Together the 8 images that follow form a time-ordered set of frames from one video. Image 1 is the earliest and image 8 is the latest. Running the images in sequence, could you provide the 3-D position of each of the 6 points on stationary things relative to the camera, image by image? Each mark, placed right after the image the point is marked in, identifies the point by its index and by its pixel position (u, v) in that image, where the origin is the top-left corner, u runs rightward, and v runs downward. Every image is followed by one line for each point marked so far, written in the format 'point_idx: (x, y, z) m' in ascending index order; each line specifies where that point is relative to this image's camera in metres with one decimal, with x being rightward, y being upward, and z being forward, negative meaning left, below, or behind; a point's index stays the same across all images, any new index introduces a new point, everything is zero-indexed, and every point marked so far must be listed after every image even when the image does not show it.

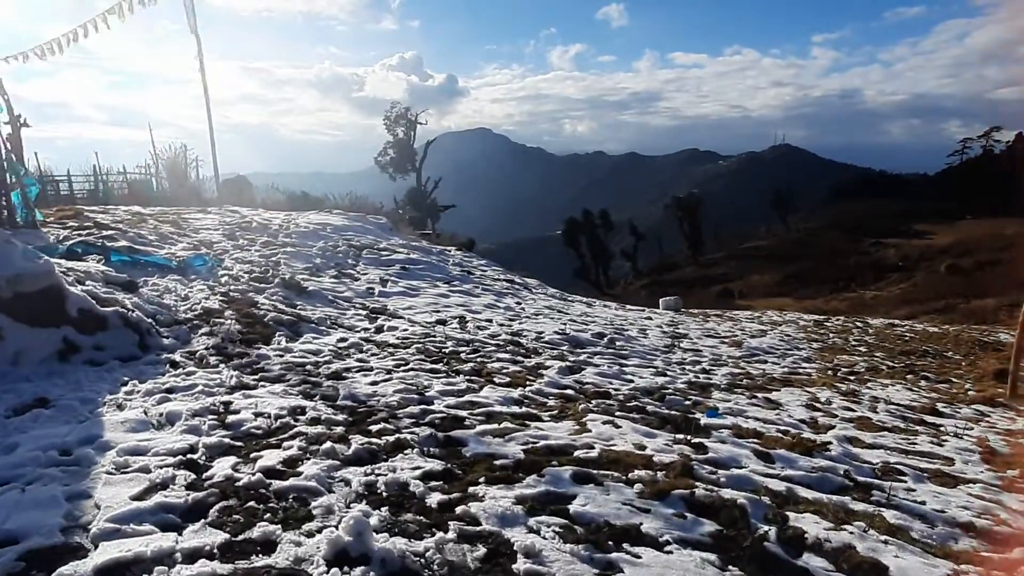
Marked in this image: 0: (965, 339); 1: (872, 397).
0: (+9.9, -1.1, +14.8) m
1: (+4.7, -1.4, +8.8) m
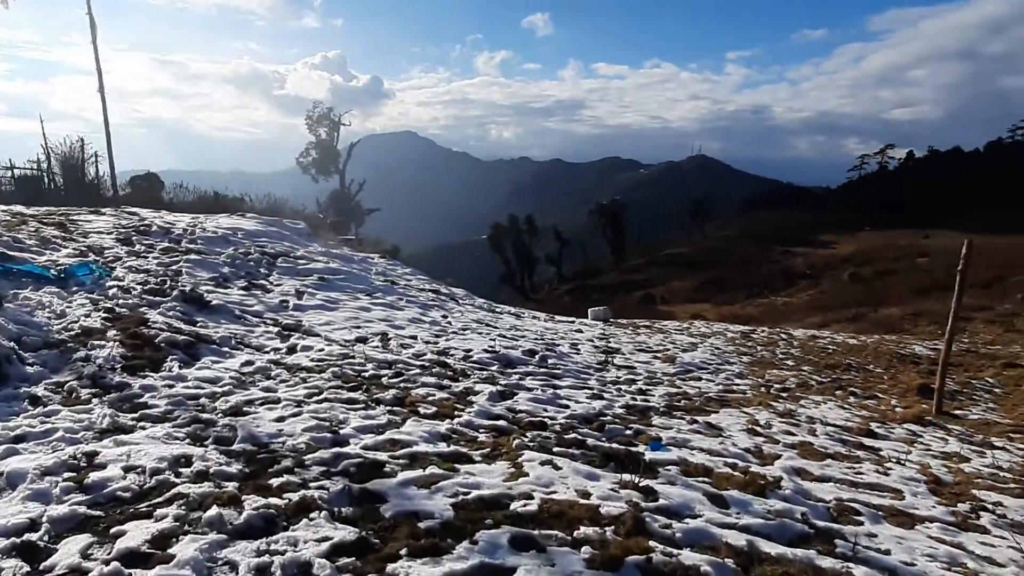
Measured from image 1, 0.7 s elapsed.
0: (+8.3, -1.4, +15.2) m
1: (+3.8, -1.7, +8.7) m
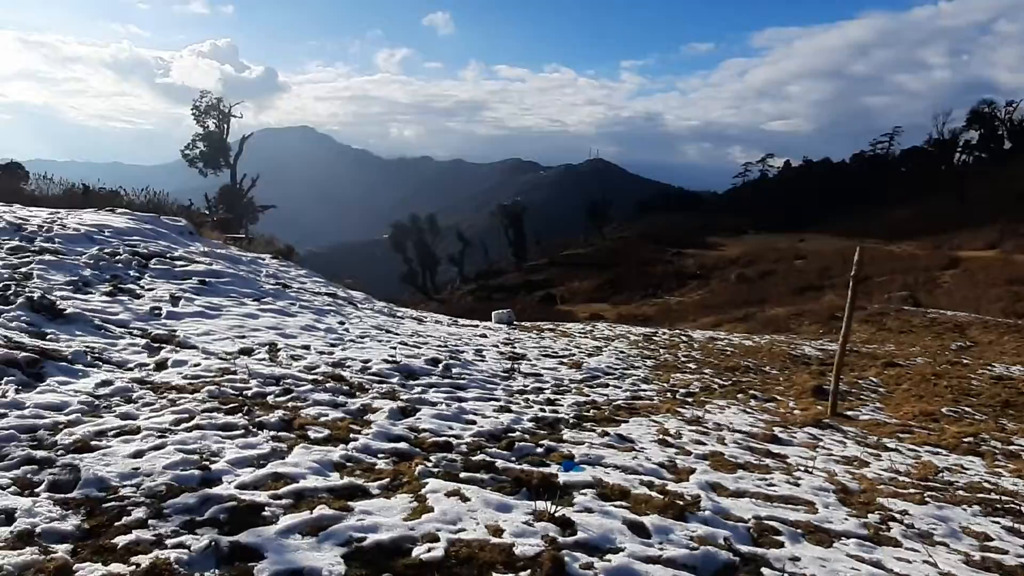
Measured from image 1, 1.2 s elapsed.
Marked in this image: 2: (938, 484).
0: (+6.1, -1.5, +15.7) m
1: (+2.6, -1.7, +8.6) m
2: (+4.2, -1.9, +6.7) m
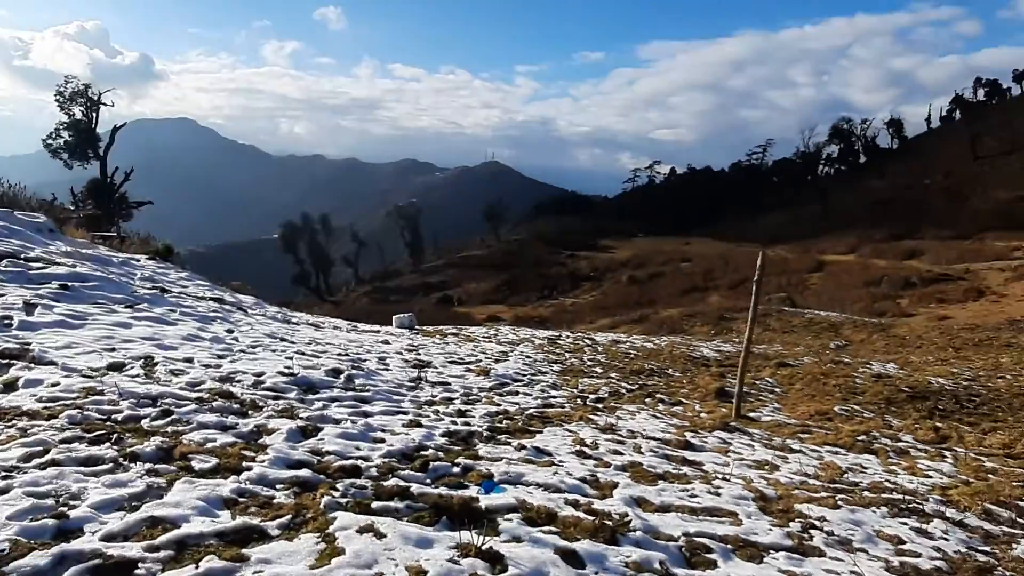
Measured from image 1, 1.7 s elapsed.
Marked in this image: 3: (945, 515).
0: (+3.8, -1.5, +16.0) m
1: (+1.5, -1.8, +8.5) m
2: (+3.3, -2.0, +6.8) m
3: (+3.9, -2.0, +6.1) m
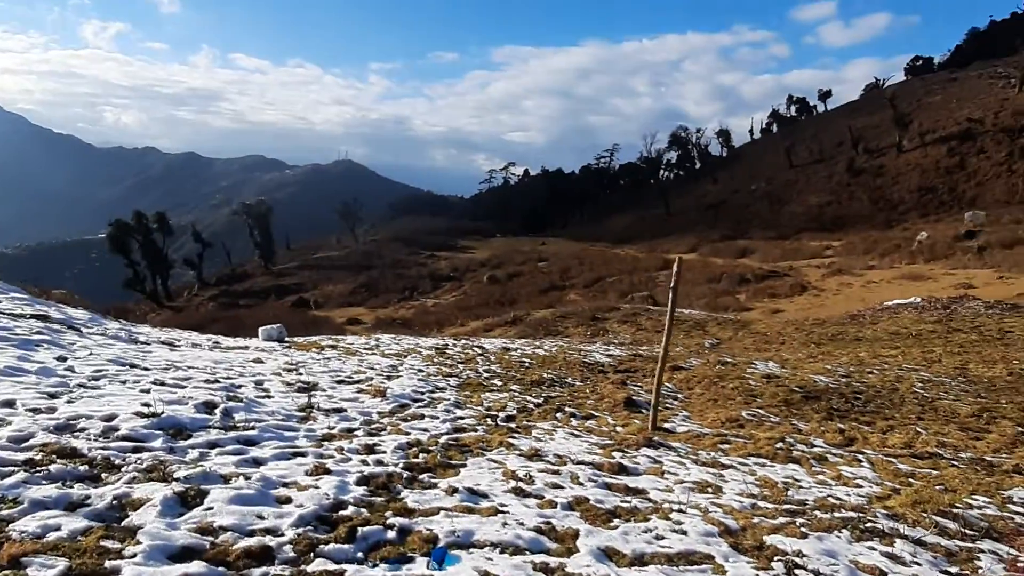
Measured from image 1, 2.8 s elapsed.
0: (+1.3, -1.6, +15.6) m
1: (+0.5, -1.9, +7.8) m
2: (+2.7, -2.1, +6.5) m
3: (+3.4, -2.1, +5.9) m
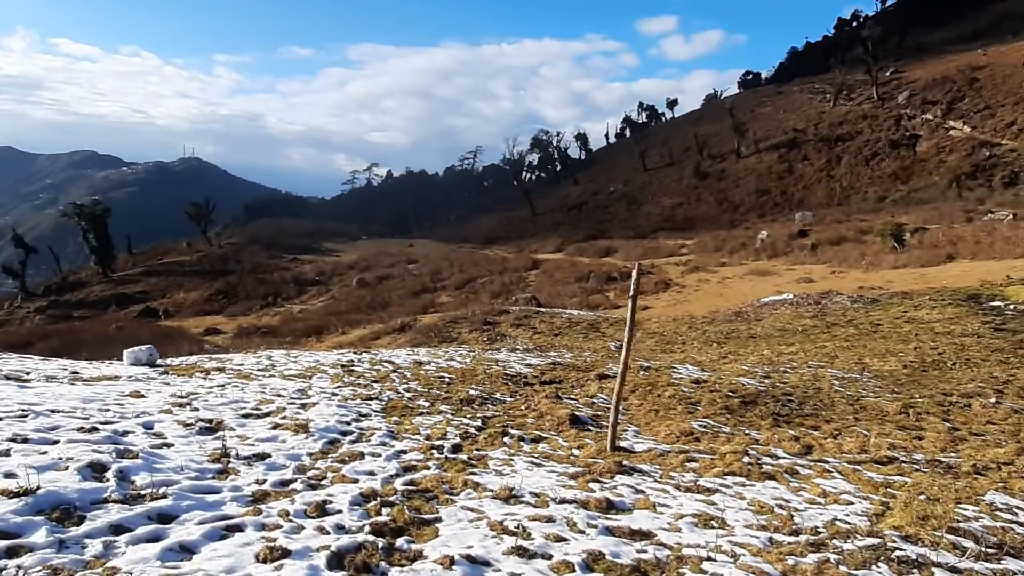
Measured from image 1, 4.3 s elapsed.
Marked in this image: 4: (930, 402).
0: (-0.5, -1.8, +14.6) m
1: (+0.3, -2.1, +6.8) m
2: (+2.6, -2.2, +5.9) m
3: (+3.4, -2.2, +5.5) m
4: (+7.2, -2.0, +11.7) m
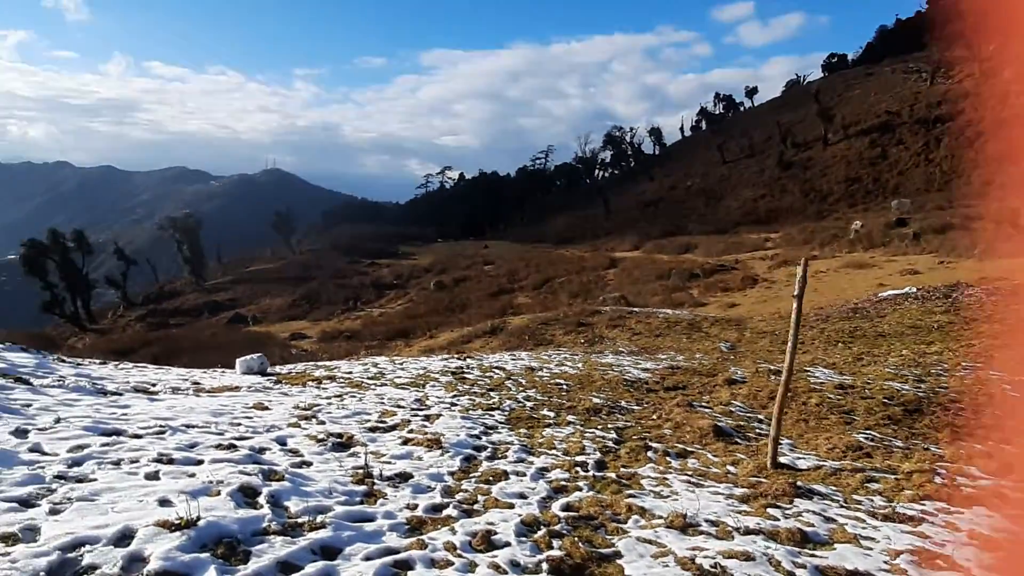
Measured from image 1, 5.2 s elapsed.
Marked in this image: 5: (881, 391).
0: (+1.9, -1.8, +13.9) m
1: (+1.8, -2.1, +6.0) m
2: (+4.1, -2.1, +4.9) m
3: (+4.8, -2.1, +4.4) m
4: (+9.2, -1.8, +10.1) m
5: (+6.3, -1.8, +11.7) m
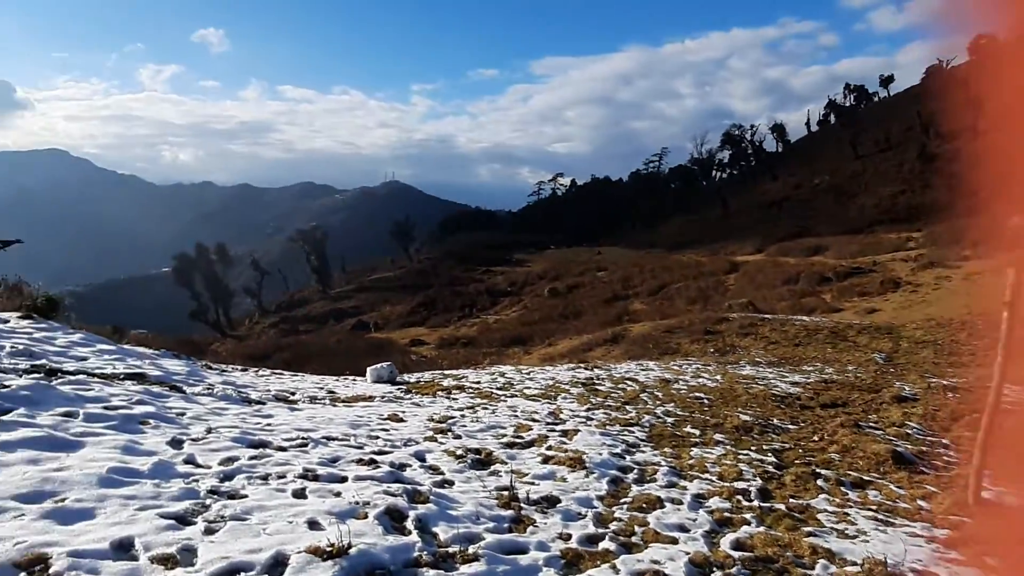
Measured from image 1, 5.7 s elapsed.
0: (+4.4, -2.0, +12.8) m
1: (+3.1, -2.1, +5.0) m
2: (+5.1, -2.1, +3.6) m
3: (+5.7, -2.2, +2.9) m
4: (+11.1, -1.8, +7.8) m
5: (+8.5, -1.8, +9.9) m
